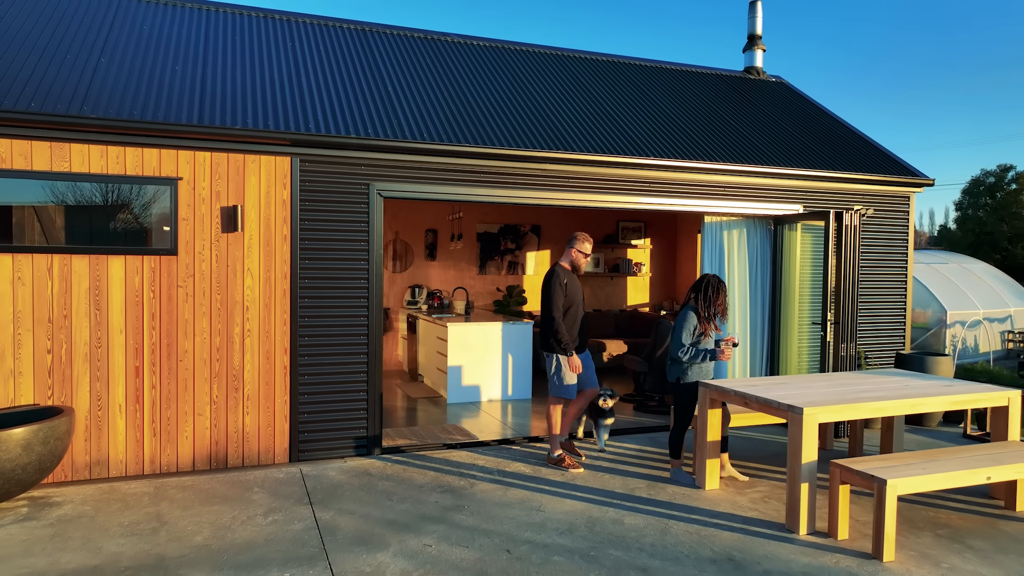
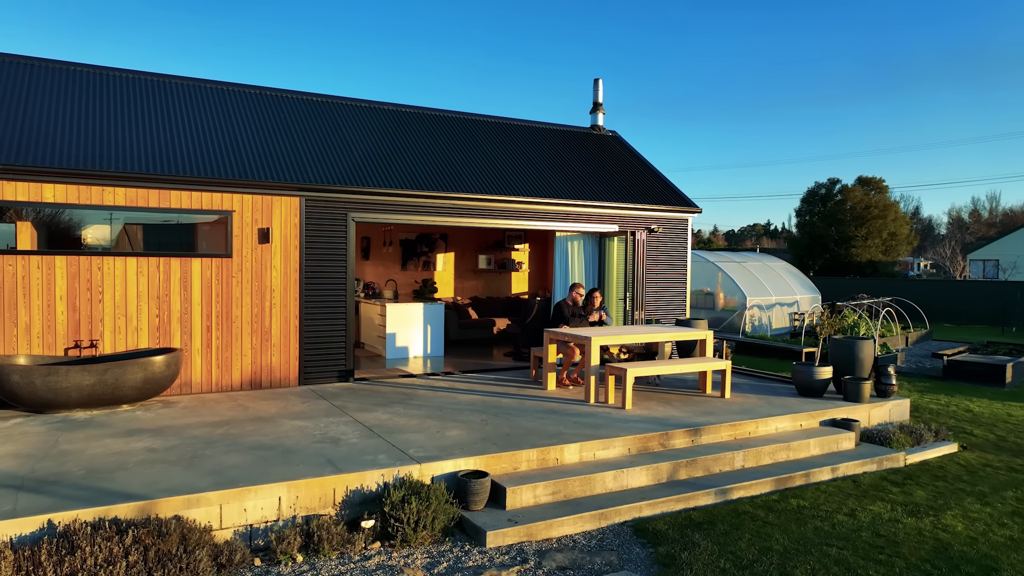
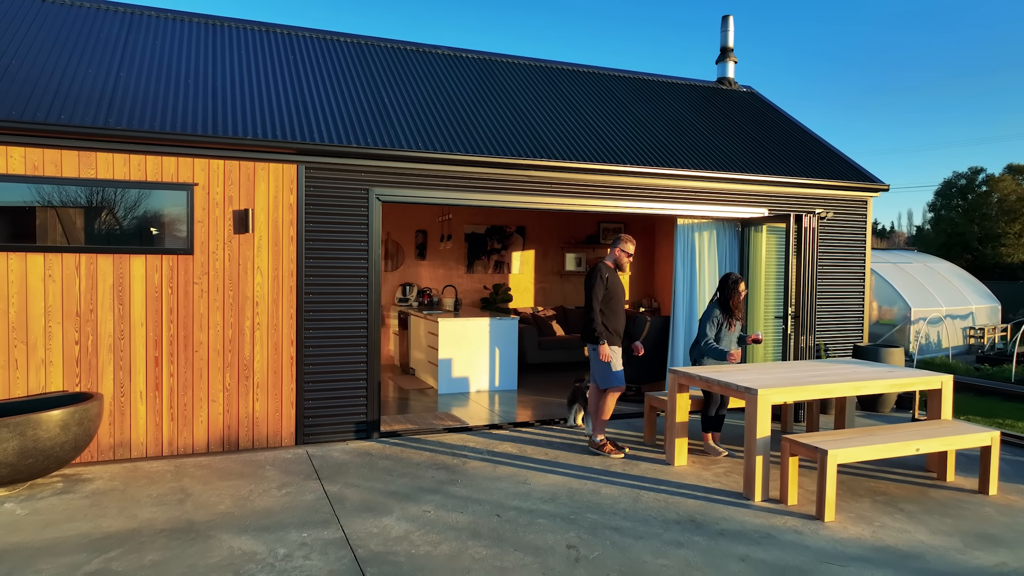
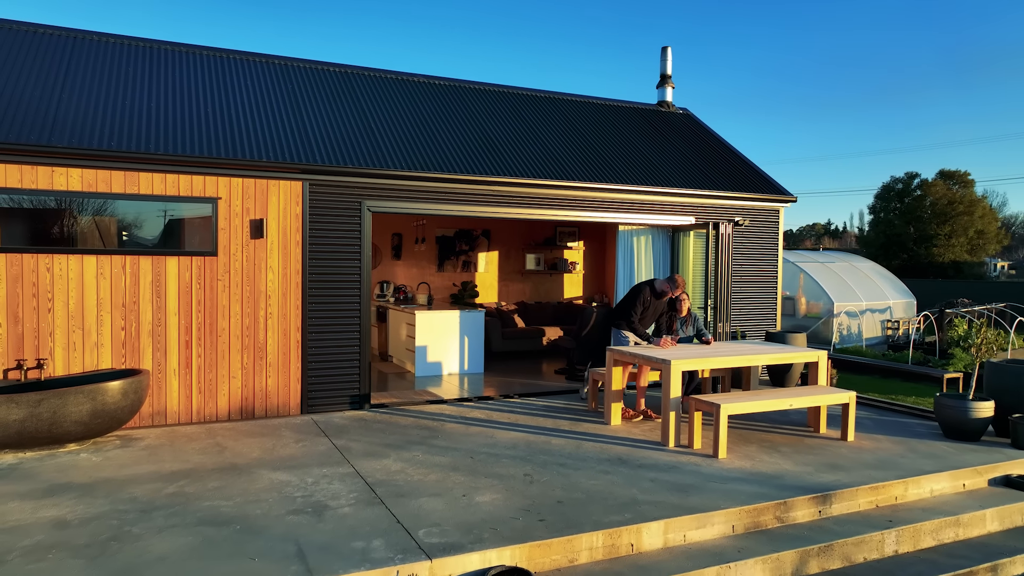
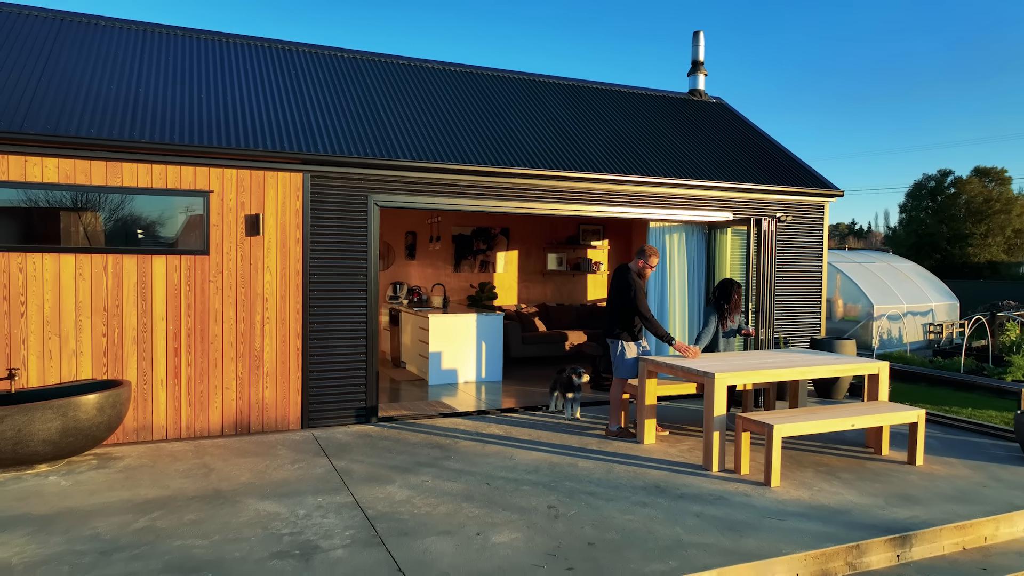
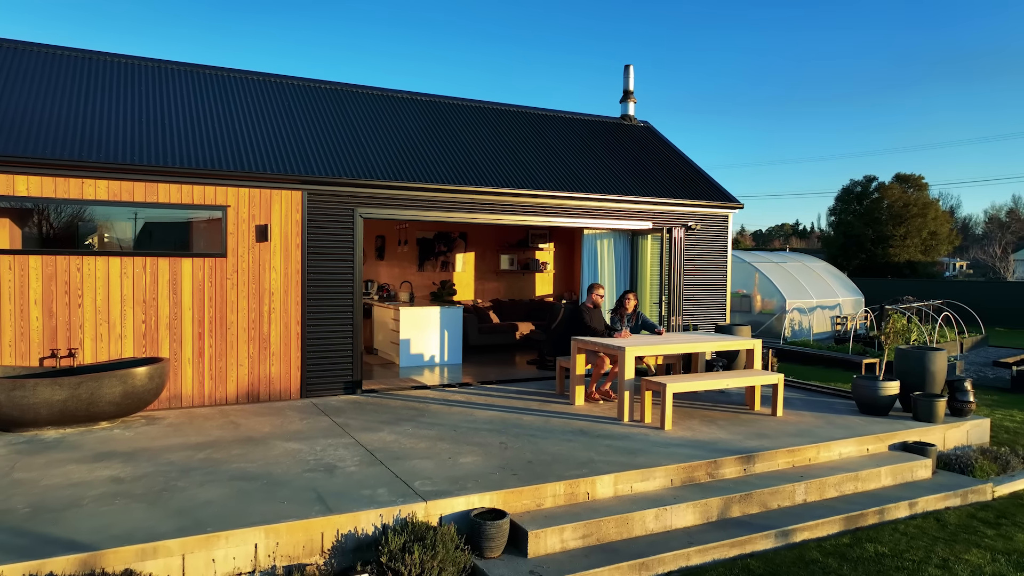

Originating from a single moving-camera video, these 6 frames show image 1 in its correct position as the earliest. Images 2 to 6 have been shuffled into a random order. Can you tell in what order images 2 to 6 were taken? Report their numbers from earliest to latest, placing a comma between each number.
3, 5, 4, 6, 2
